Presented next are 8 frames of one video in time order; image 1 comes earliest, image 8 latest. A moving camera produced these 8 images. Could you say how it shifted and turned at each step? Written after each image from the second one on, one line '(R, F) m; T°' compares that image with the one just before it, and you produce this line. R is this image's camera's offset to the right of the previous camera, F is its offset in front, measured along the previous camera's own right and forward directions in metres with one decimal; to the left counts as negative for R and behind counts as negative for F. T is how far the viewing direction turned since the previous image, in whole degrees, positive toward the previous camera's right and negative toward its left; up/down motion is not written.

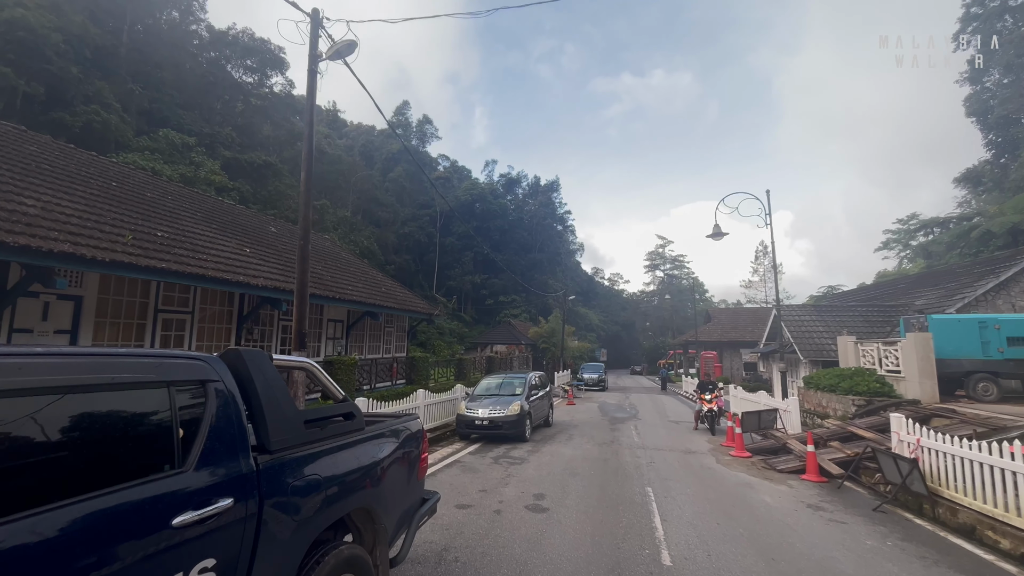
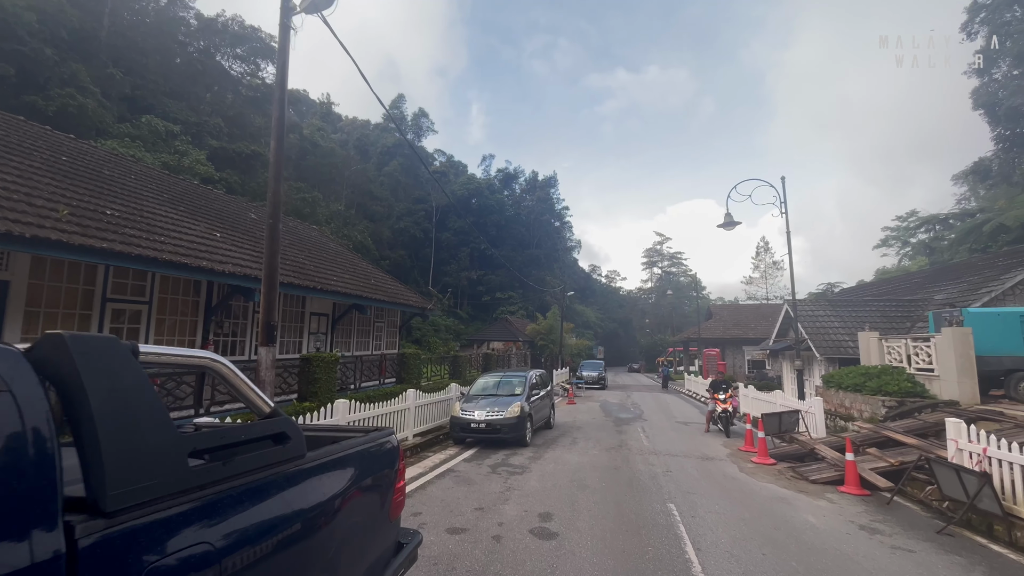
(-0.1, +1.1) m; 0°
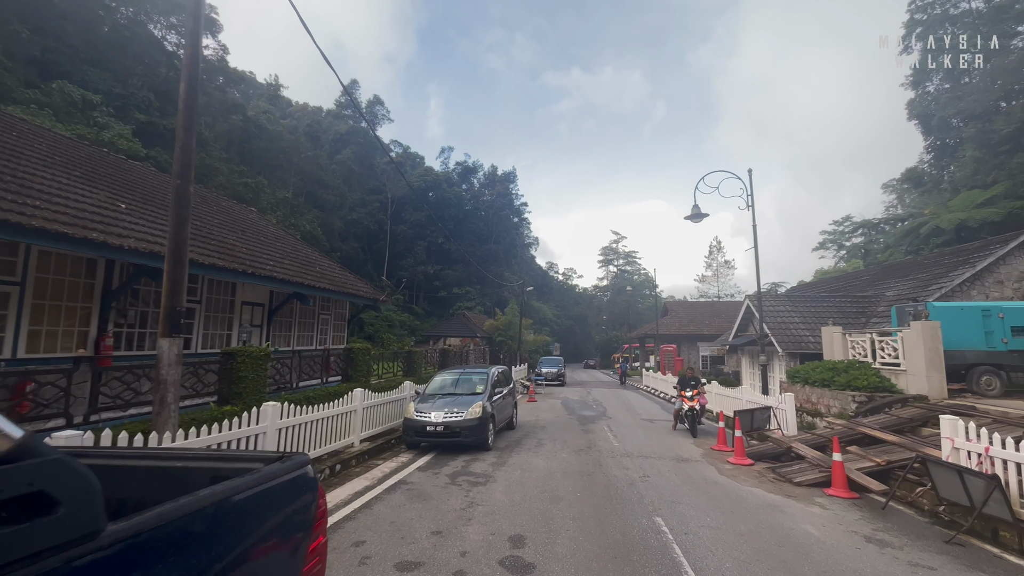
(-0.1, +1.0) m; +5°
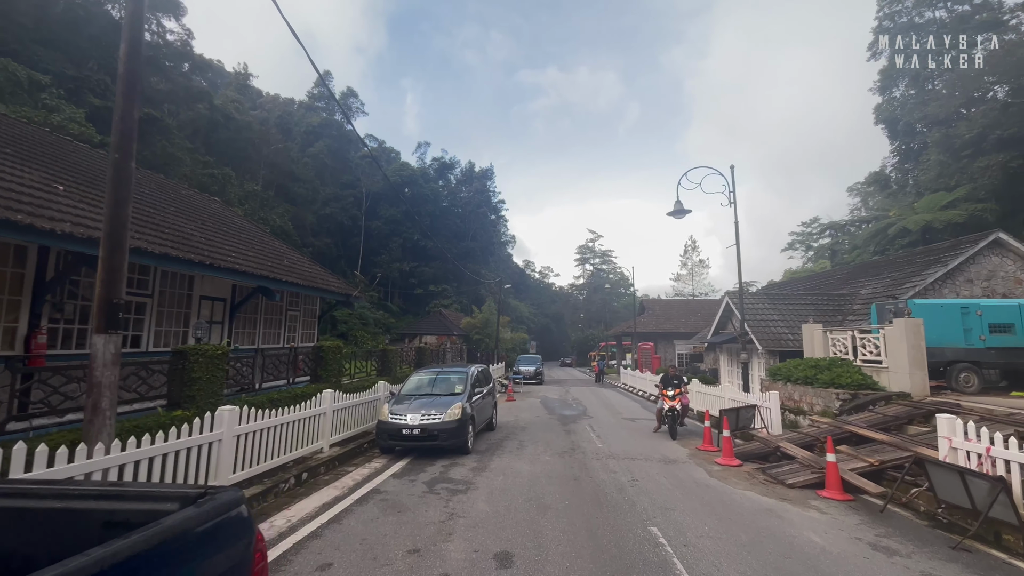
(-0.1, +0.5) m; +3°
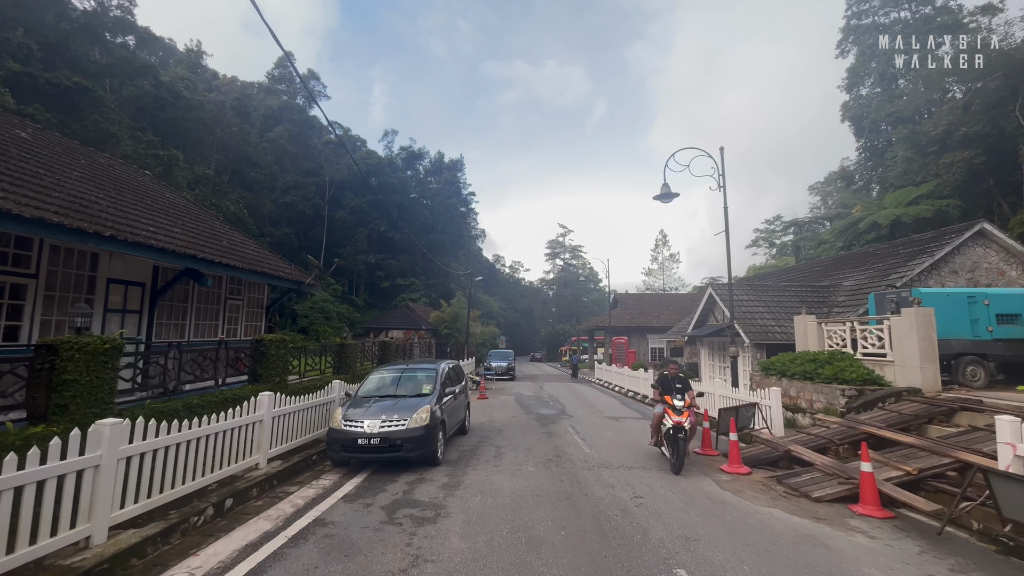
(-0.2, +1.4) m; +4°
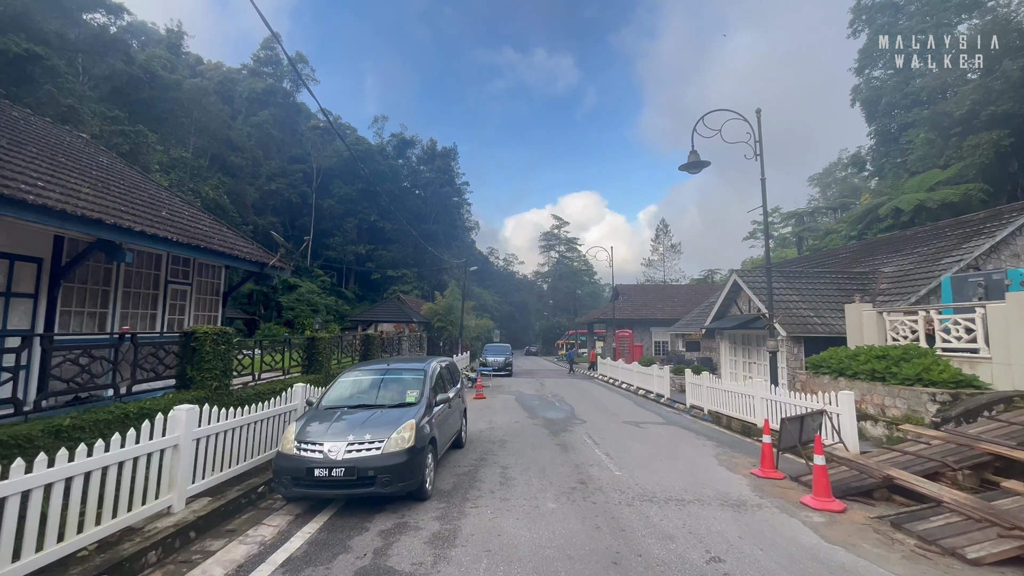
(-0.3, +2.1) m; +1°
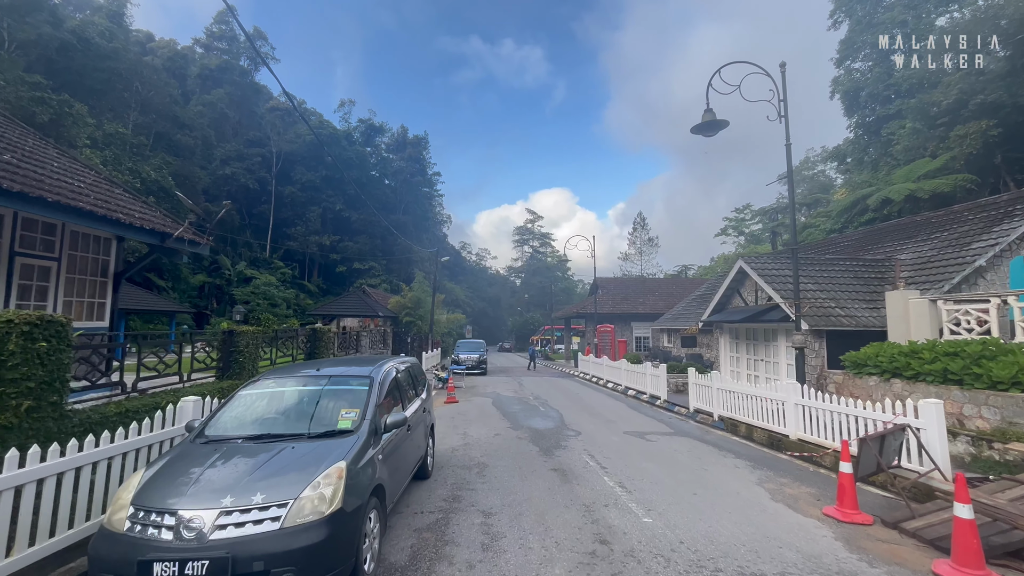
(-0.2, +2.3) m; +3°
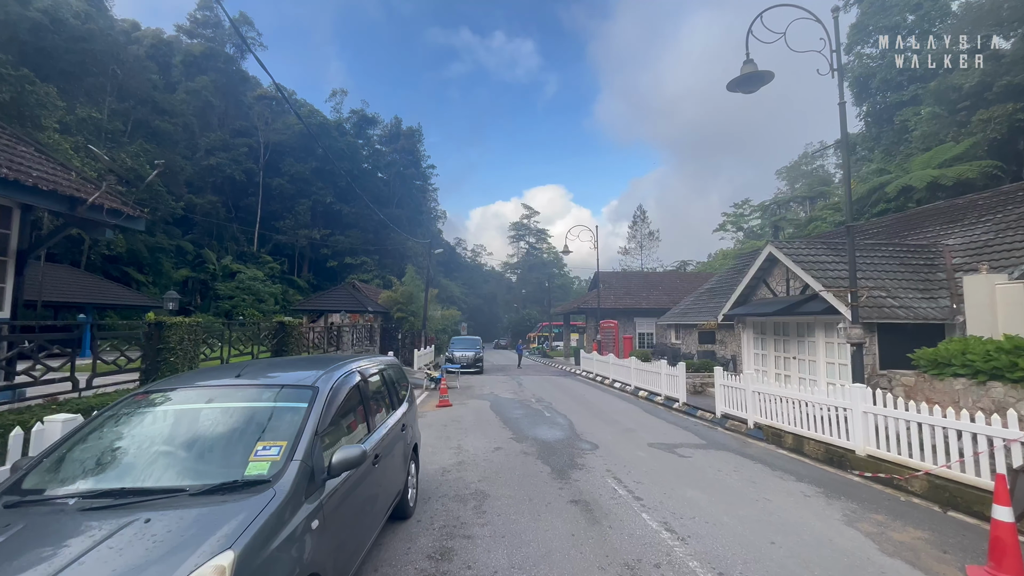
(-0.2, +1.7) m; +1°
